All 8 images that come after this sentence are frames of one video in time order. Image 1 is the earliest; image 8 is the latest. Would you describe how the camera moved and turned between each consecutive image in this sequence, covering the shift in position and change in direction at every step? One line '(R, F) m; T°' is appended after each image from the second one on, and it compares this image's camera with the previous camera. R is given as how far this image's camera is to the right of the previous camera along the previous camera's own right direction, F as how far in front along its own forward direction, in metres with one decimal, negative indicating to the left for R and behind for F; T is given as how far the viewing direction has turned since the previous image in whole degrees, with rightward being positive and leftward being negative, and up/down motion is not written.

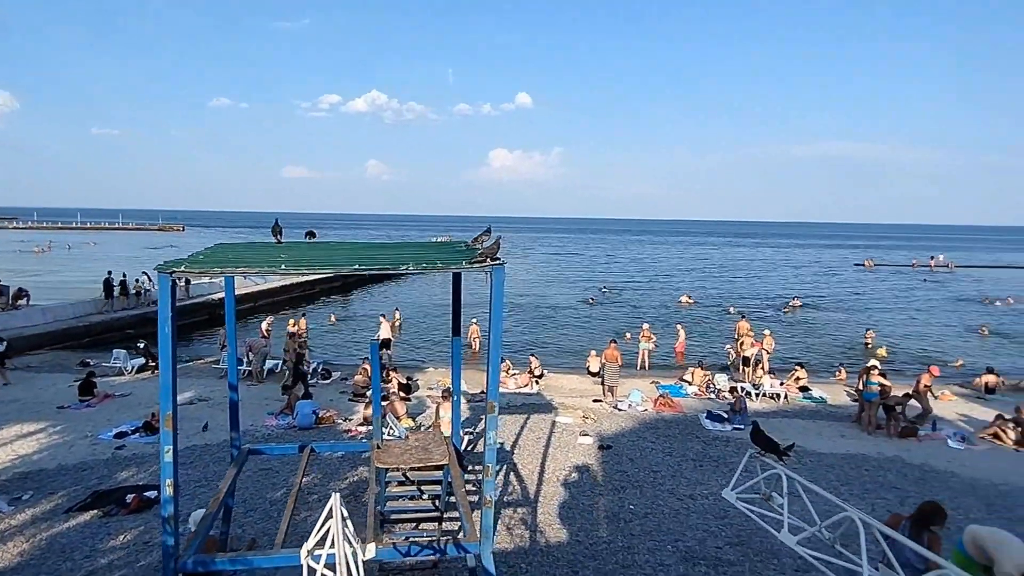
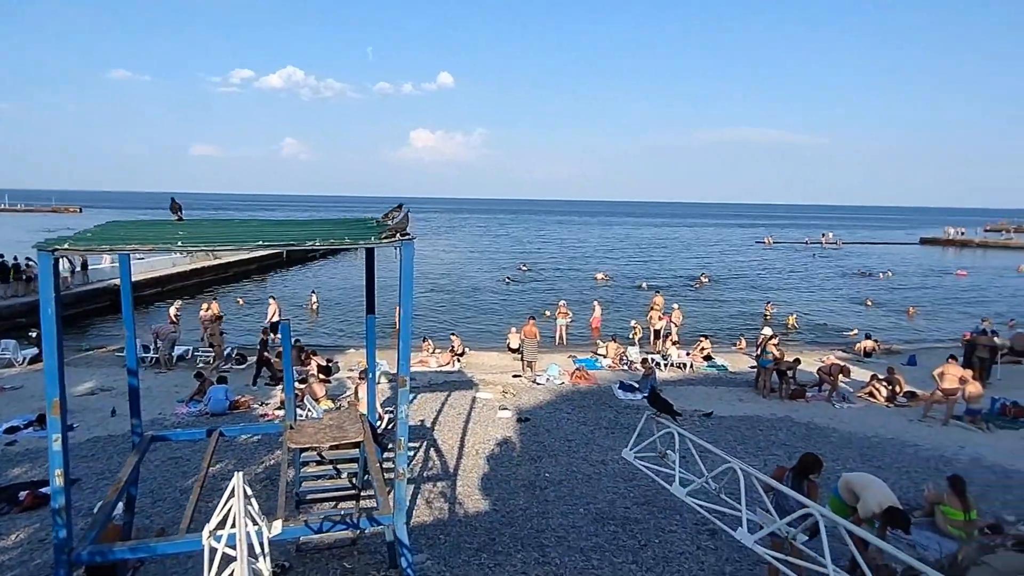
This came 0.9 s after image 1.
(+0.3, -0.2) m; +7°
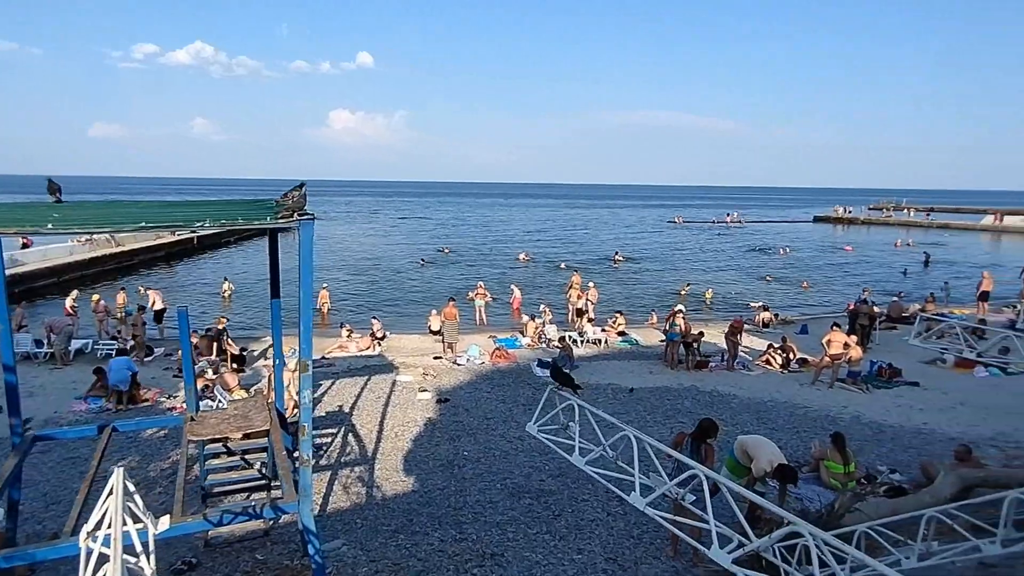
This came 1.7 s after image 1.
(+0.4, -0.1) m; +7°
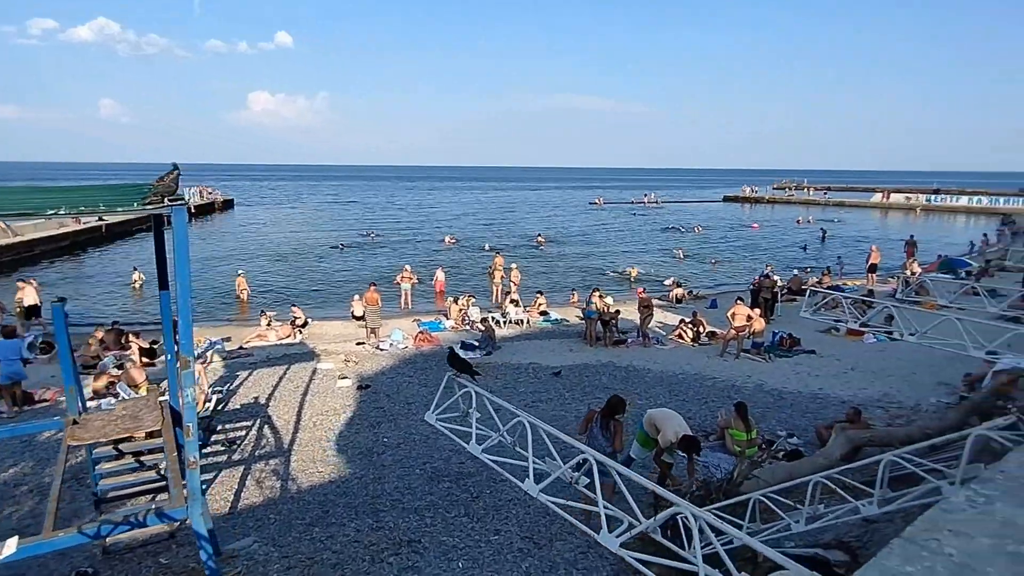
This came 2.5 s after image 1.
(+0.4, 0.0) m; +6°
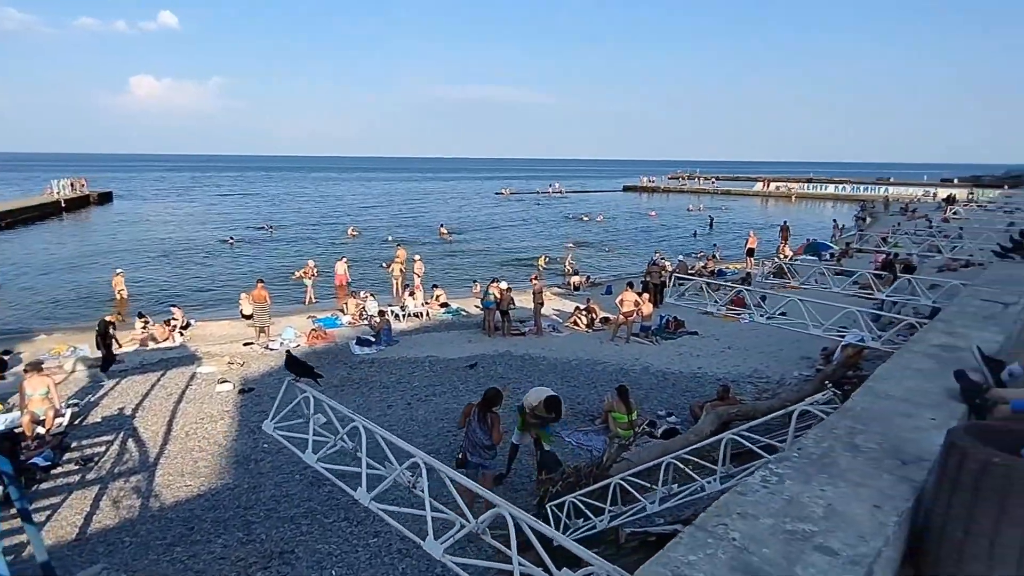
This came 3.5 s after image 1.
(+0.7, +0.1) m; +8°
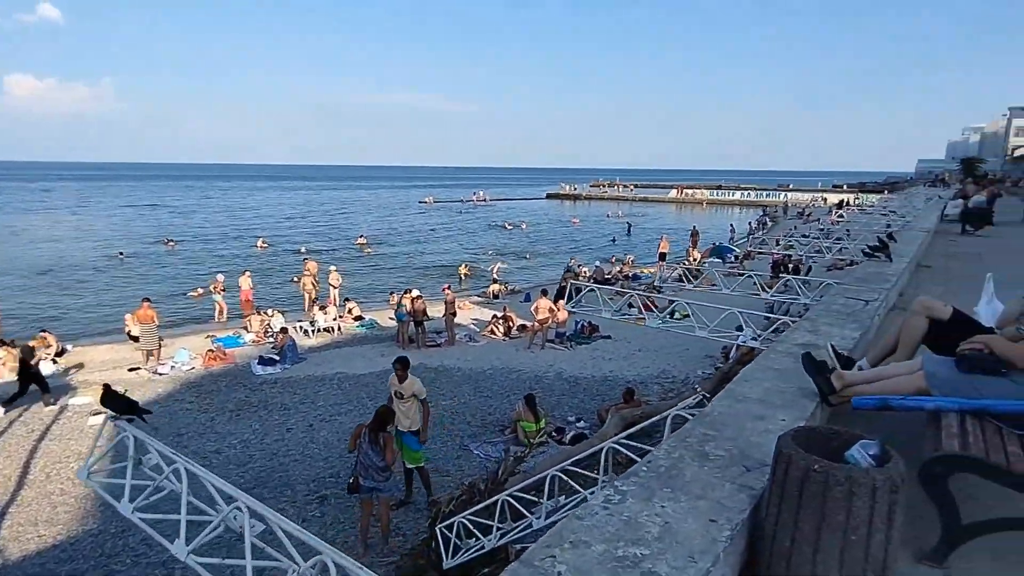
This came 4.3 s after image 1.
(+0.6, +0.3) m; +6°
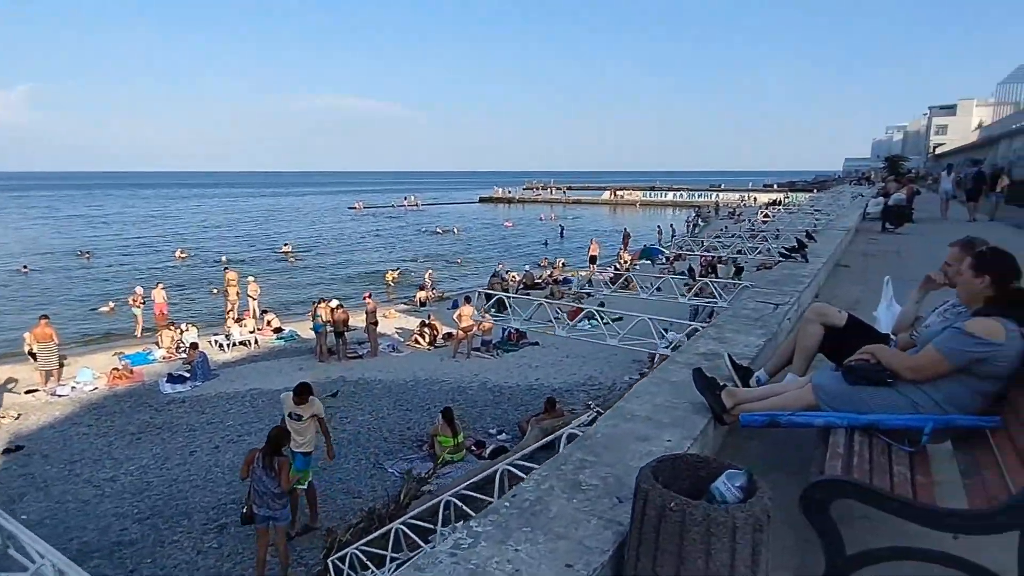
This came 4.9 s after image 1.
(+0.5, +0.4) m; +5°
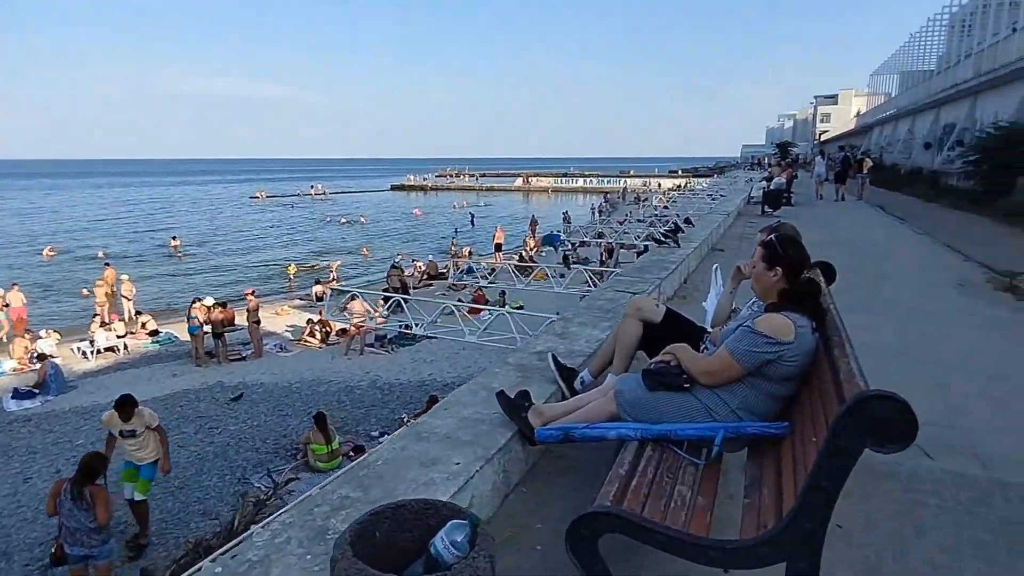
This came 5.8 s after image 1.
(+0.9, +0.5) m; +7°
